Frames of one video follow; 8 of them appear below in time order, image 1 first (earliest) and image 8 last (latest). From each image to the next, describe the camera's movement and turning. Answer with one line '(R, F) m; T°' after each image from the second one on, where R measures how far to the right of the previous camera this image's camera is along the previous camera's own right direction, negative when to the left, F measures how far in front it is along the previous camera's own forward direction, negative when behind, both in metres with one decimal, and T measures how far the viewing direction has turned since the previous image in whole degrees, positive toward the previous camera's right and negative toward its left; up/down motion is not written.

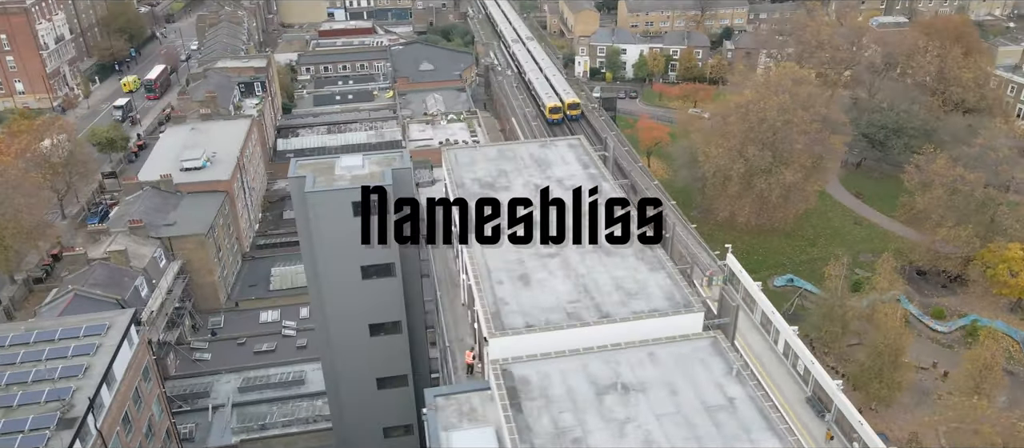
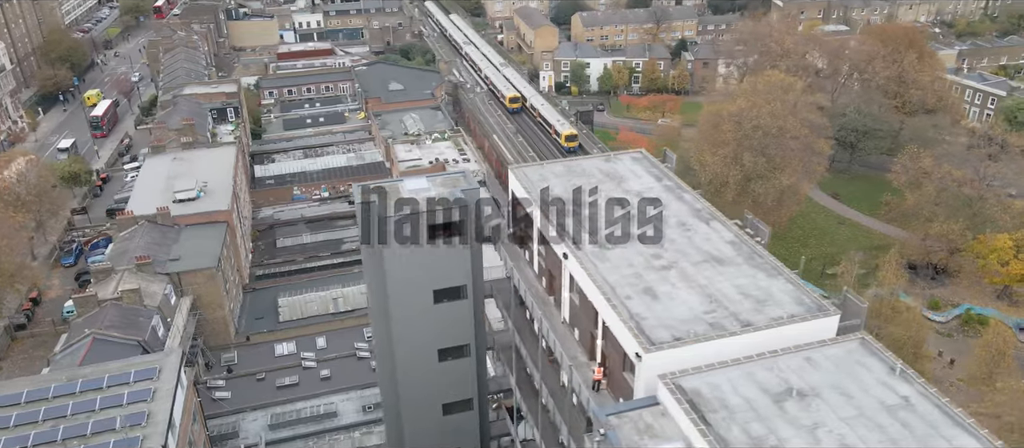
(-3.7, +0.3) m; +5°
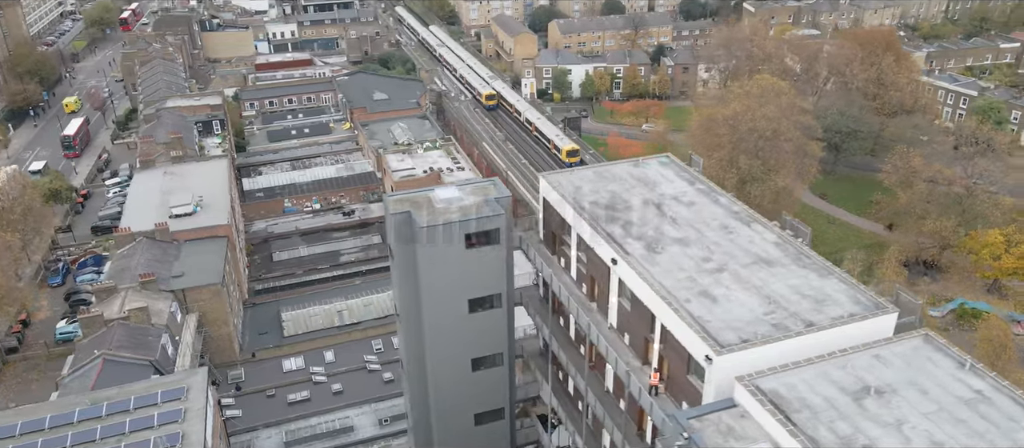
(-1.8, +0.1) m; +3°
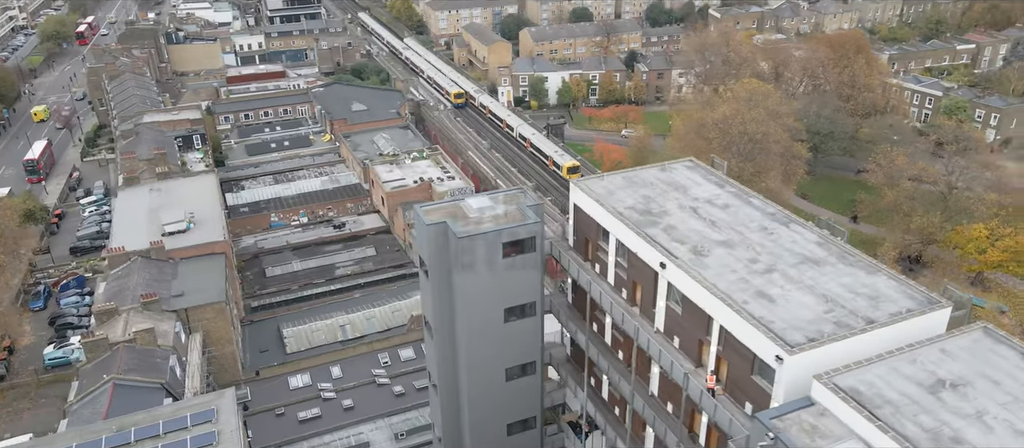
(-2.0, +0.1) m; +3°
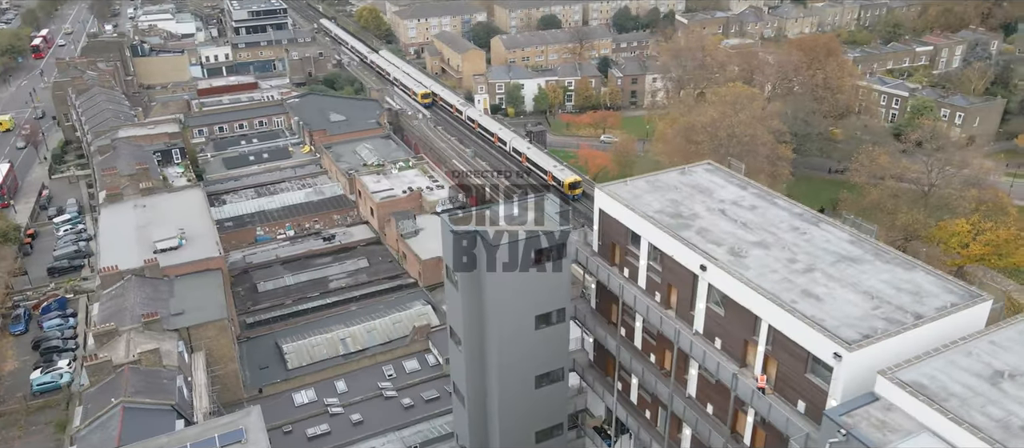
(-1.8, +0.1) m; +3°
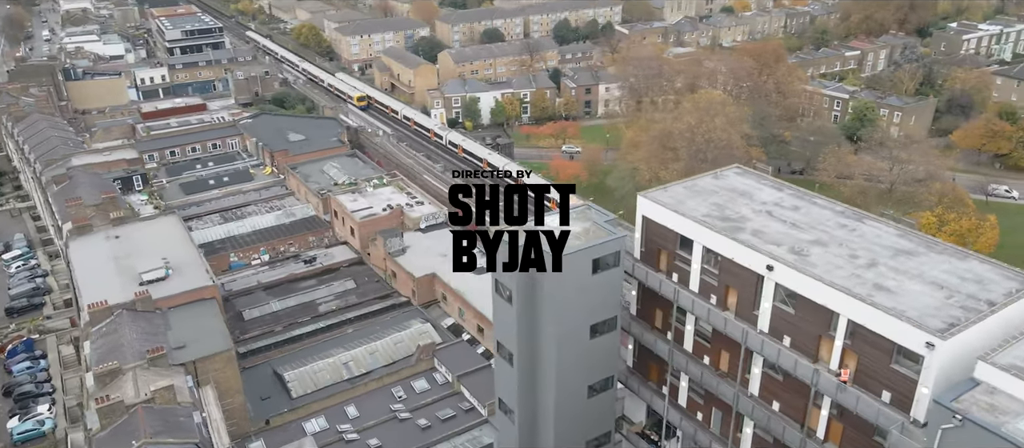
(-3.2, +0.2) m; +6°
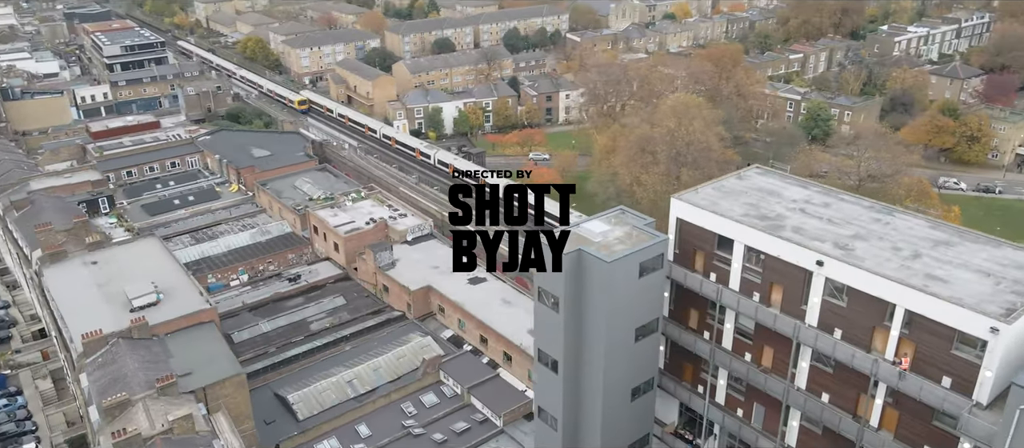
(-2.7, +0.2) m; +5°
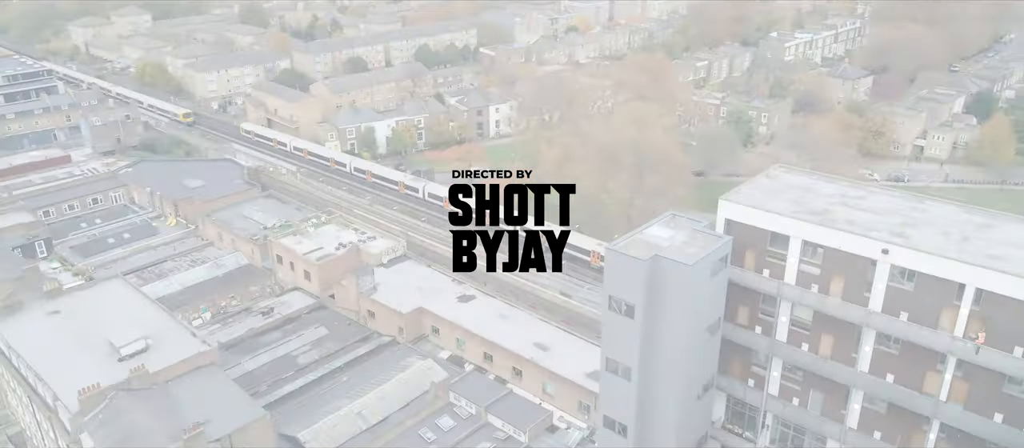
(-4.7, +0.5) m; +9°
